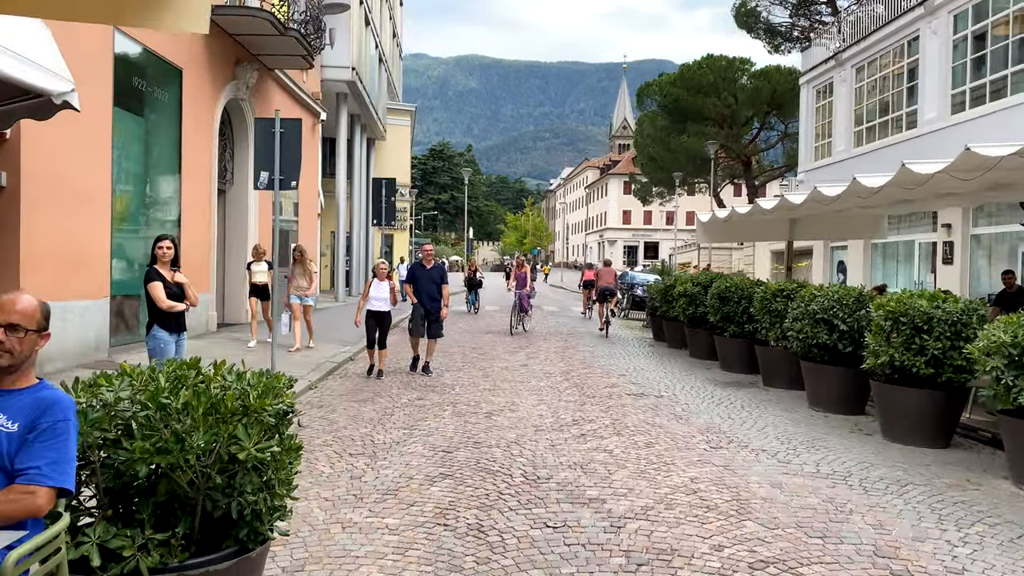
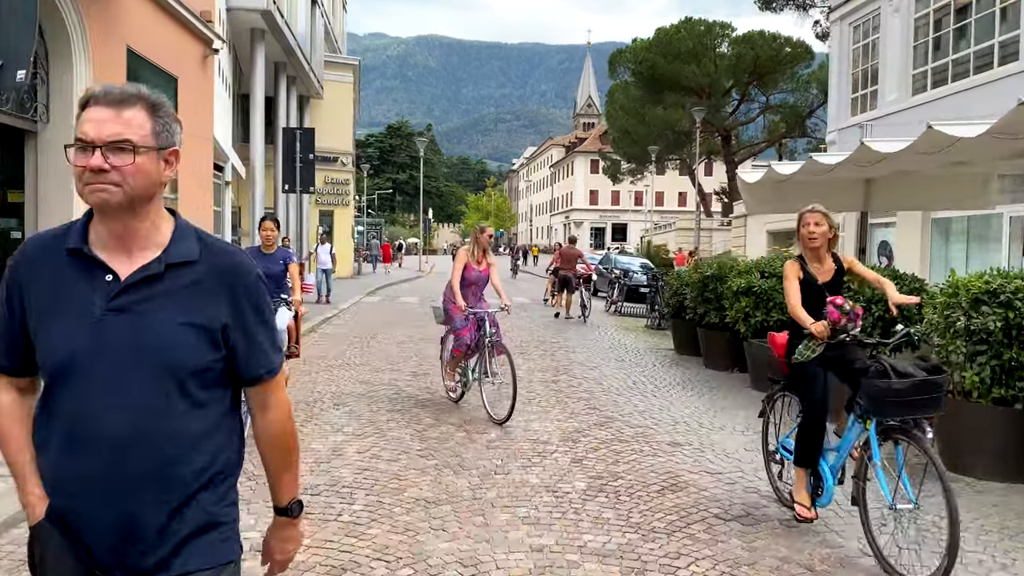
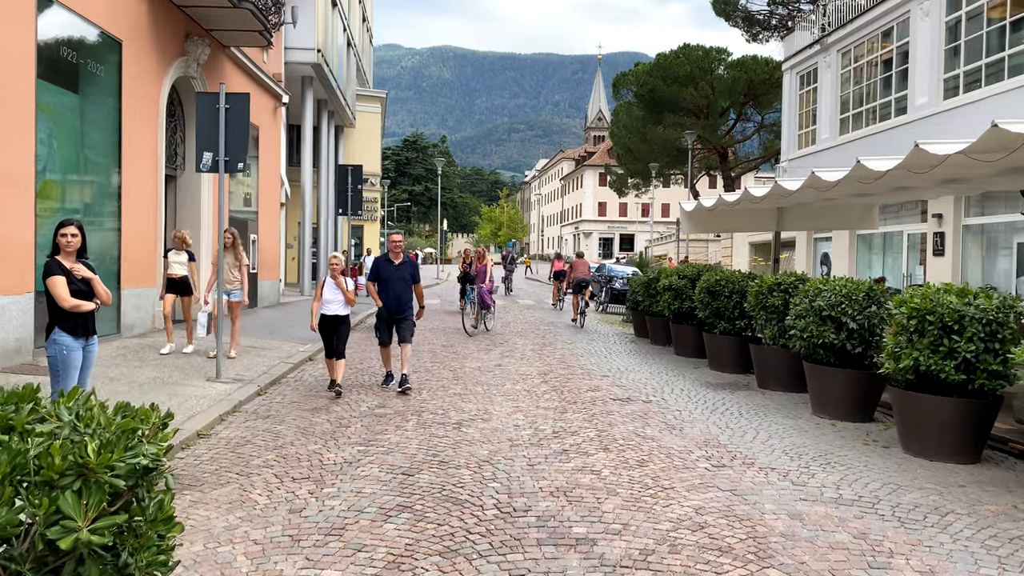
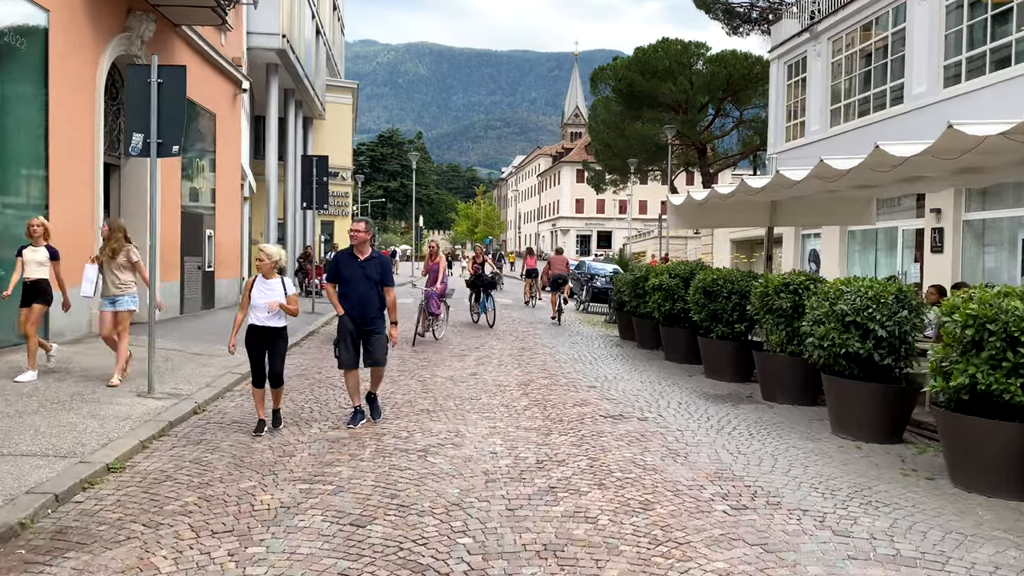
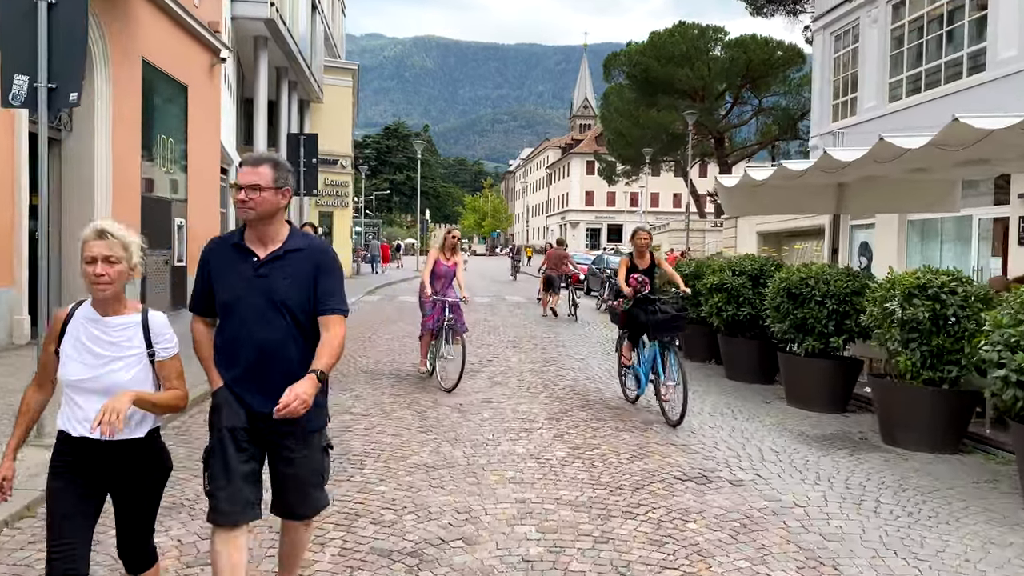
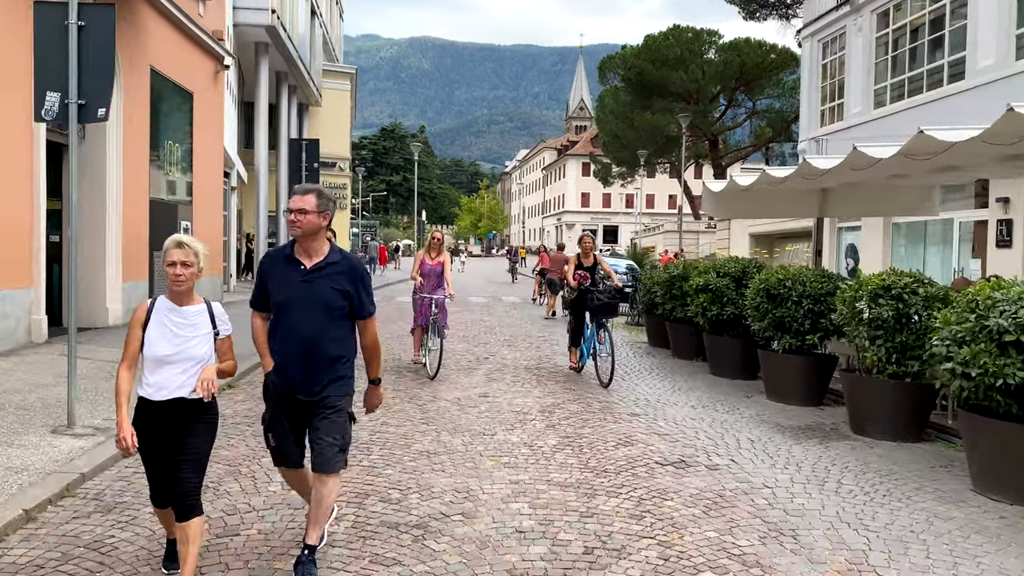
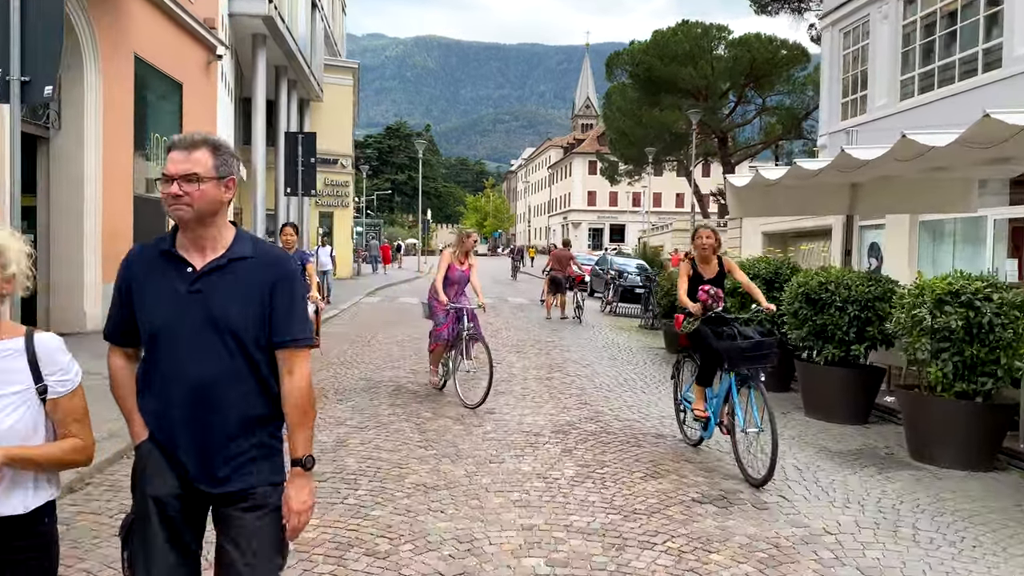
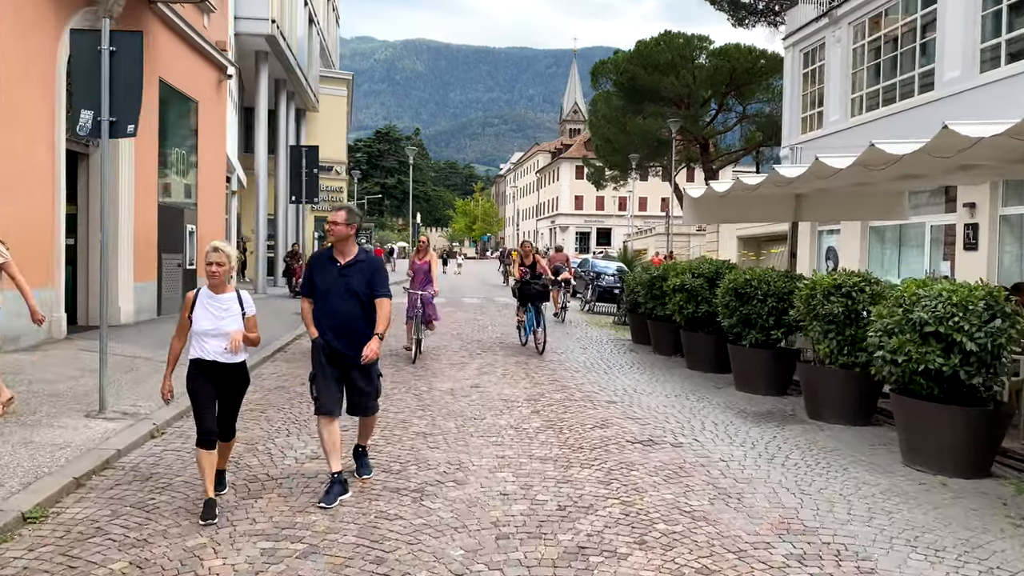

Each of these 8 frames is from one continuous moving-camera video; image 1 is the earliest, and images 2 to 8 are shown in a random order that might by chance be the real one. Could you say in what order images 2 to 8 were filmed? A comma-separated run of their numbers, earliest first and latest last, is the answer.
3, 4, 8, 6, 5, 7, 2
